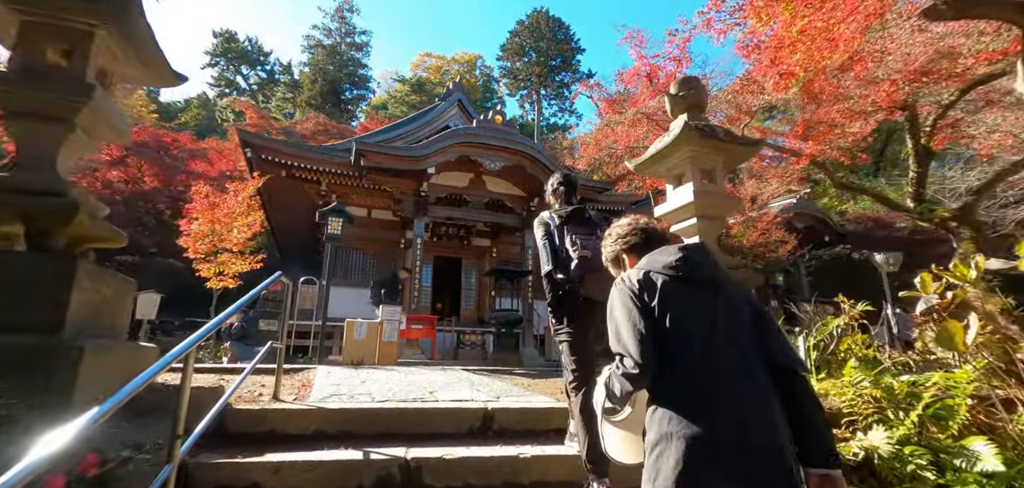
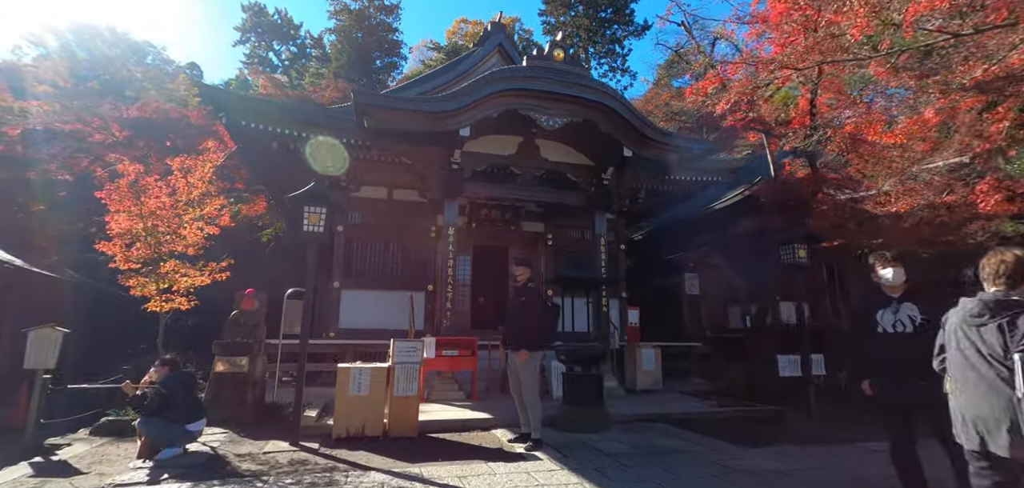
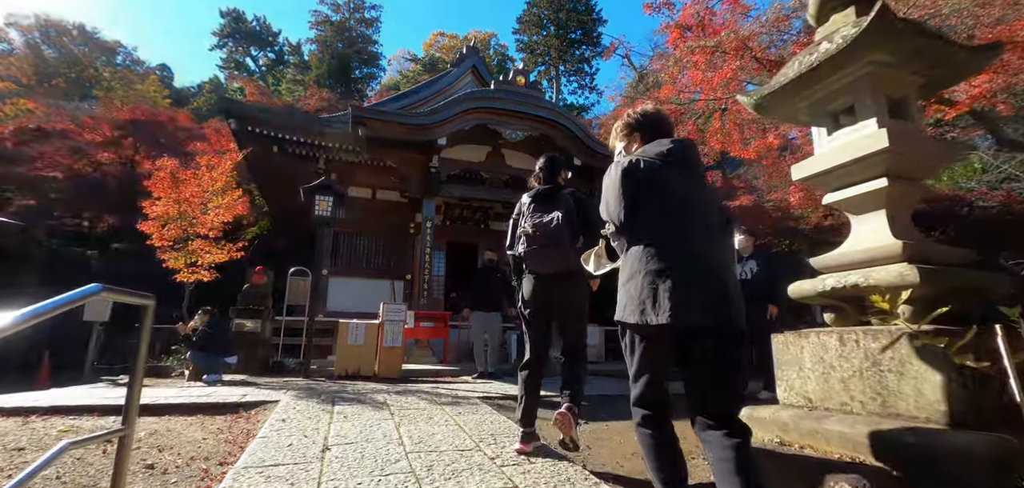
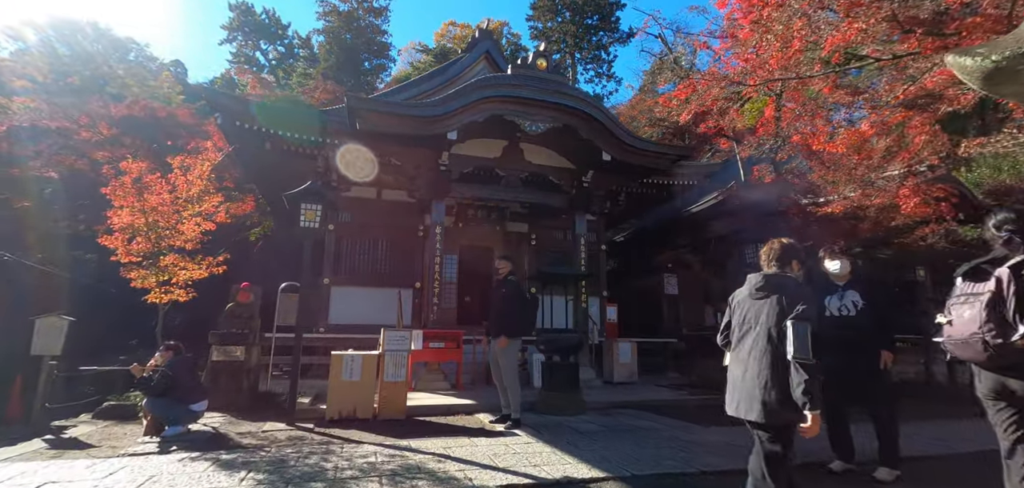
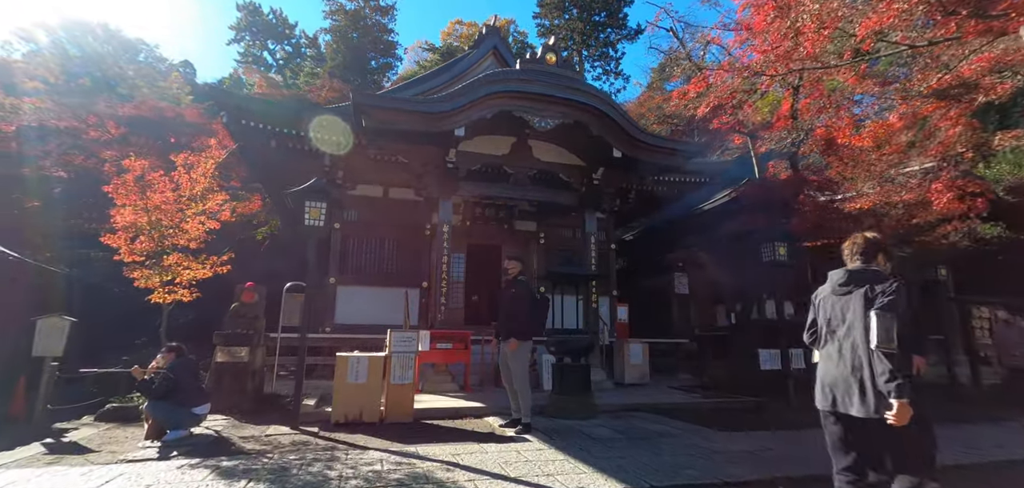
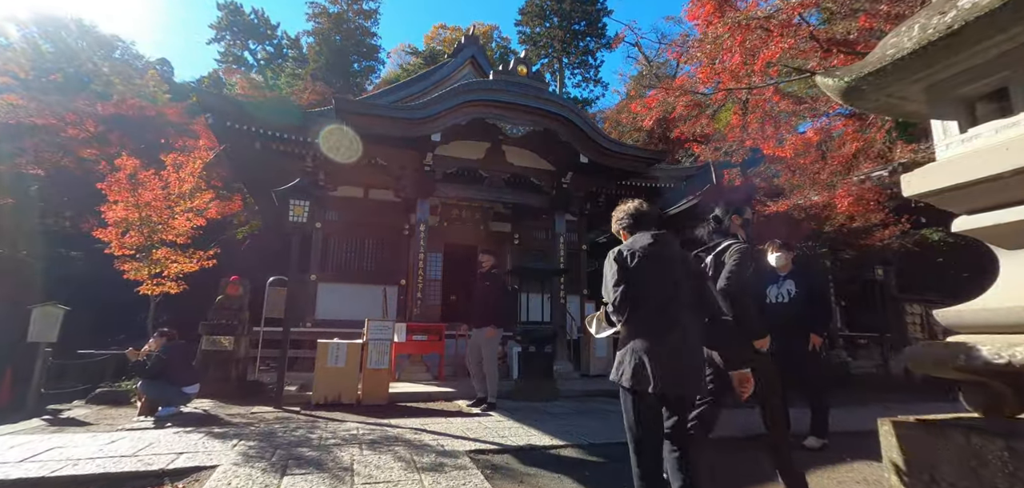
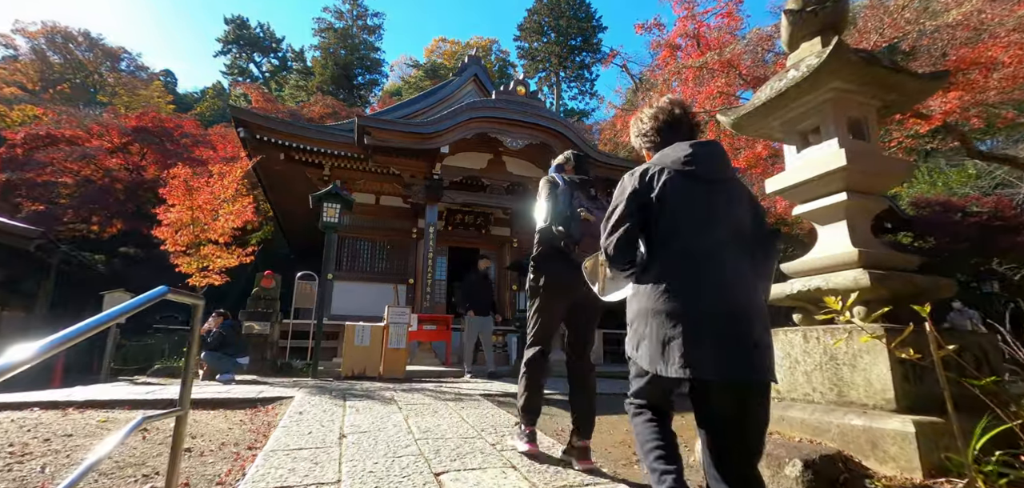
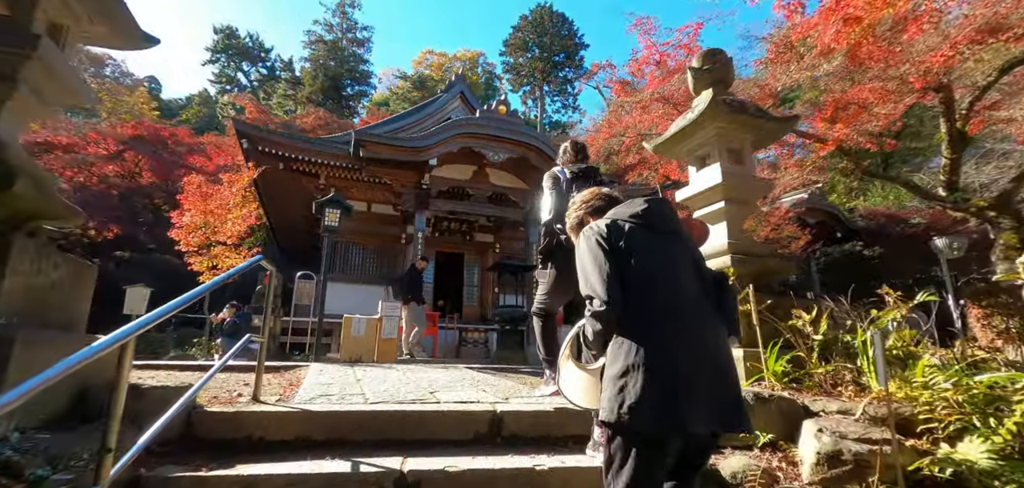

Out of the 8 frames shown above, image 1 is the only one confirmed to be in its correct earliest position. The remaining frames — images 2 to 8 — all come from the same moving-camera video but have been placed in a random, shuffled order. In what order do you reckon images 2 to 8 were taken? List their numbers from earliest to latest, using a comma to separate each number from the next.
8, 7, 3, 6, 4, 5, 2
